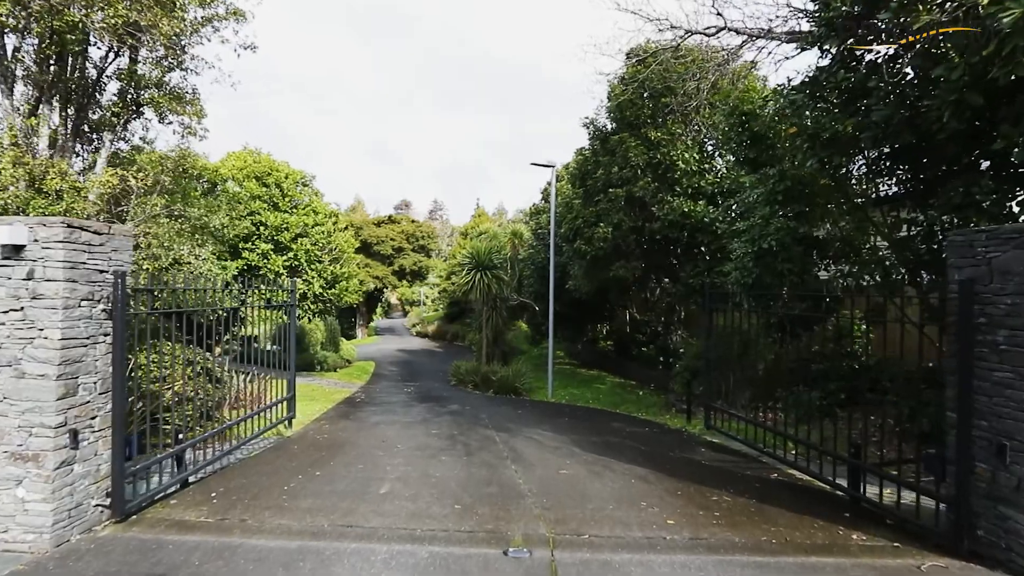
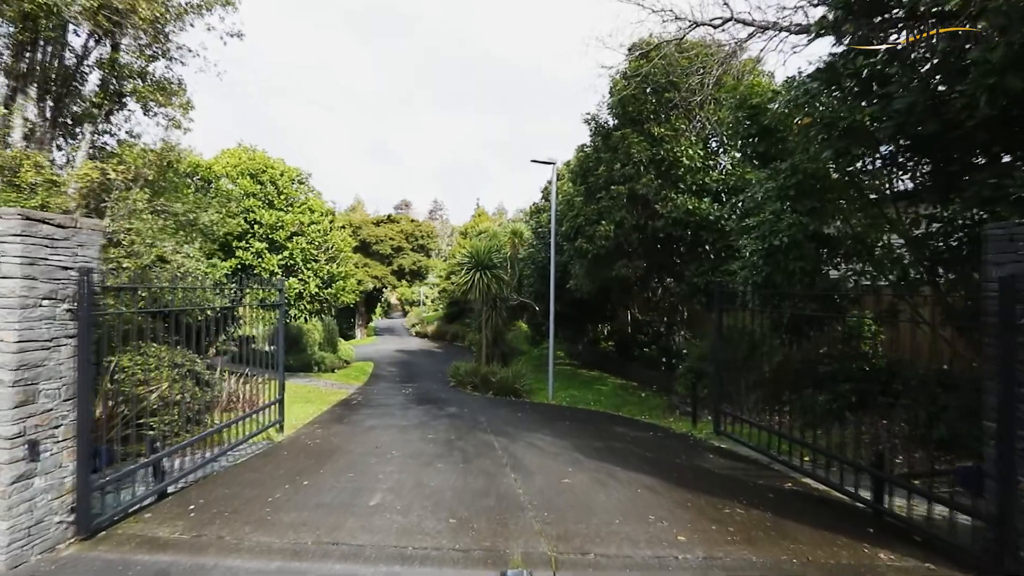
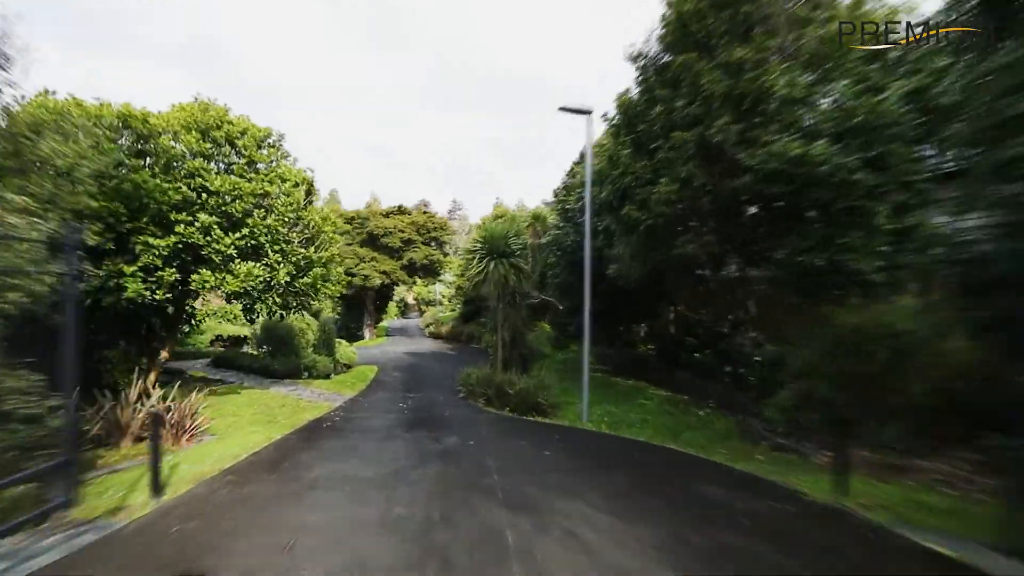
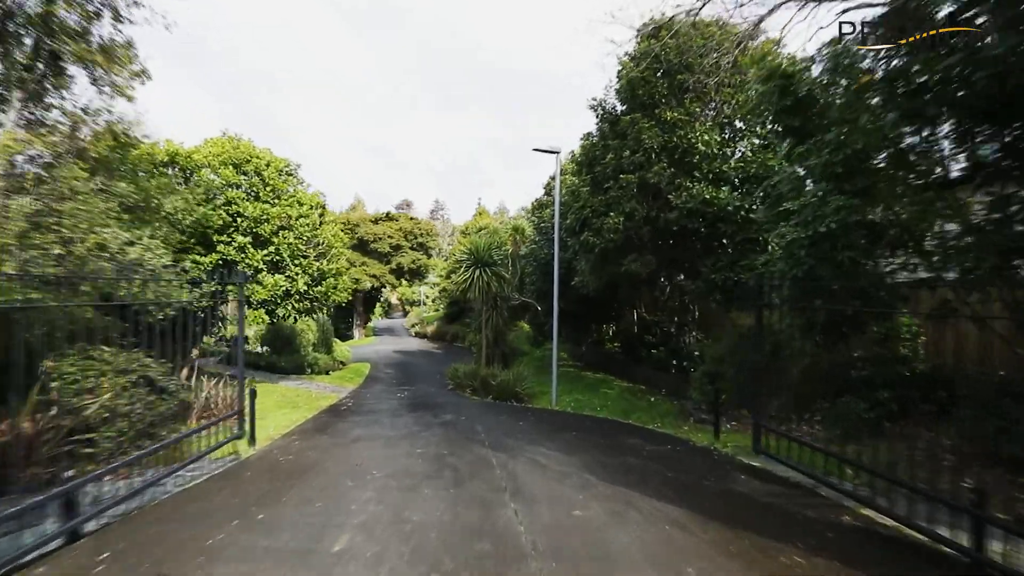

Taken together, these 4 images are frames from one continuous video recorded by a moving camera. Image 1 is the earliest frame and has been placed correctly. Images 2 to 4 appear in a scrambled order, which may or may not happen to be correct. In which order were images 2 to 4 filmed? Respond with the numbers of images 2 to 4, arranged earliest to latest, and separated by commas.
2, 4, 3
